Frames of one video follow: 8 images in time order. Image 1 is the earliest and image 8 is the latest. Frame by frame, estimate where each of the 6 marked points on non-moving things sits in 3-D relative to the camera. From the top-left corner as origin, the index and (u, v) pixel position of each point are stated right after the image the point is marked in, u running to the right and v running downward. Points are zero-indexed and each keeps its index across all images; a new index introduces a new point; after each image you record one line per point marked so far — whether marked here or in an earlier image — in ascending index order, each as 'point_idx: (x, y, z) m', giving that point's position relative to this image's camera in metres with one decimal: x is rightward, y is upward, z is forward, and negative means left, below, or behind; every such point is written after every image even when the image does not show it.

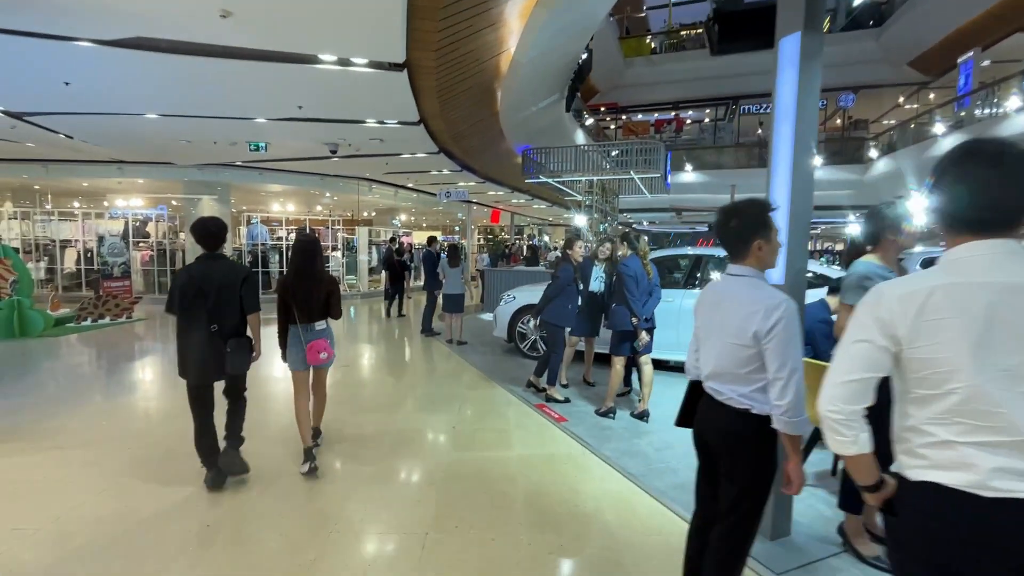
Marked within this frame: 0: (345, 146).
0: (-3.3, +2.8, +9.8) m
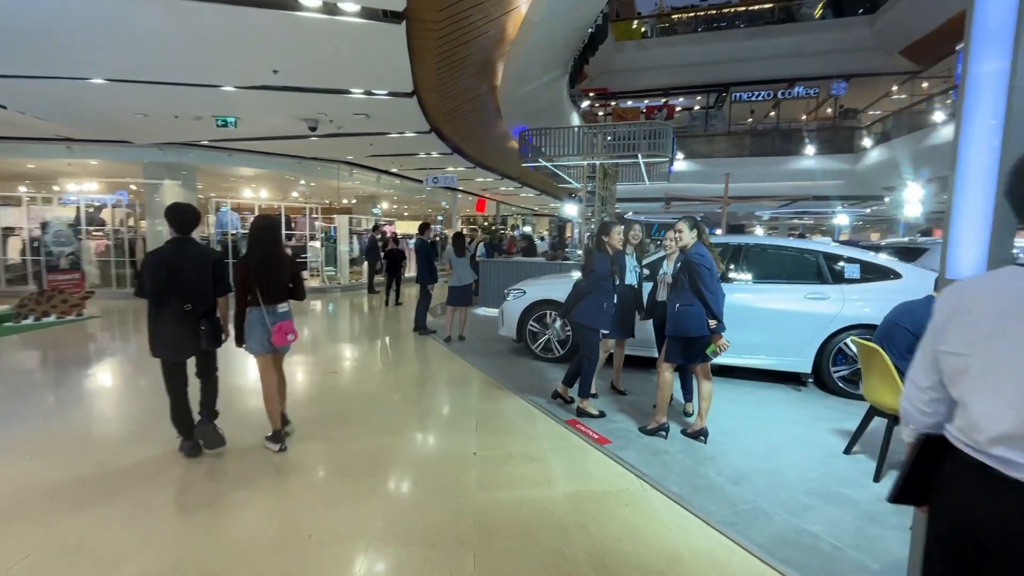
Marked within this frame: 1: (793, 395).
0: (-3.3, +3.0, +8.8) m
1: (+2.8, -1.0, +4.8) m
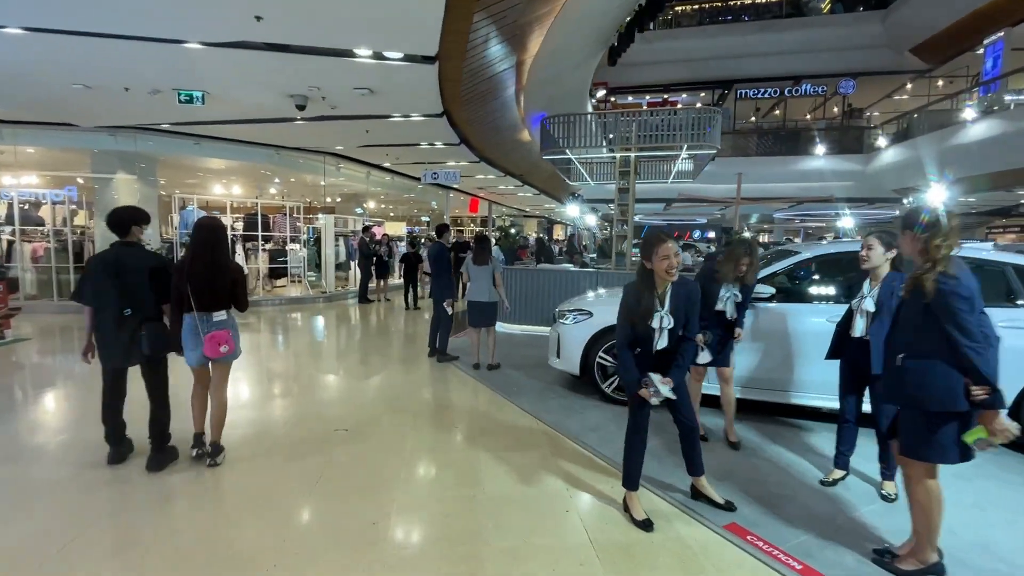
0: (-2.9, +2.7, +7.3) m
1: (+3.4, -1.2, +3.5) m
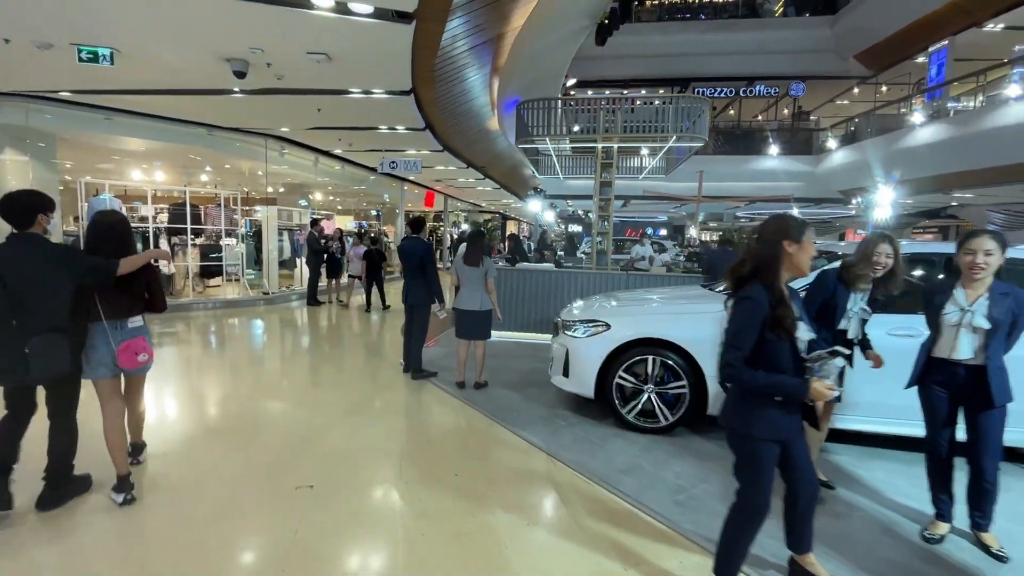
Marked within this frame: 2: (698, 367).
0: (-3.1, +2.7, +6.1) m
1: (+3.5, -1.3, +3.1) m
2: (+1.4, -0.6, +3.8) m
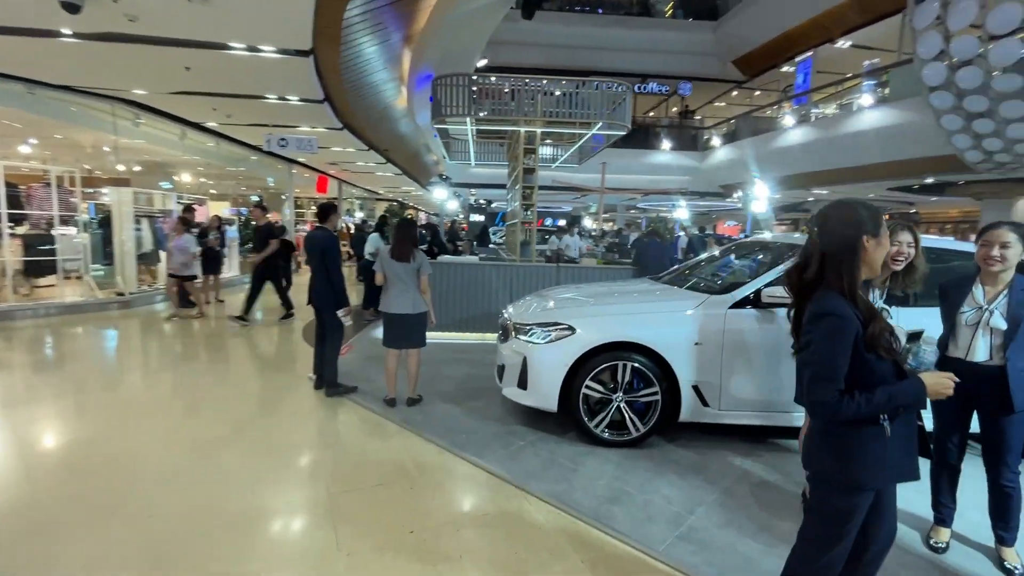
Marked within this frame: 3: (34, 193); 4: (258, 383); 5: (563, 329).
0: (-3.9, +2.7, +4.7) m
1: (+3.3, -1.2, +3.3) m
2: (+1.1, -0.6, +3.4) m
3: (-8.4, +1.6, +8.6) m
4: (-2.8, -1.1, +5.5) m
5: (+0.4, -0.3, +3.5) m
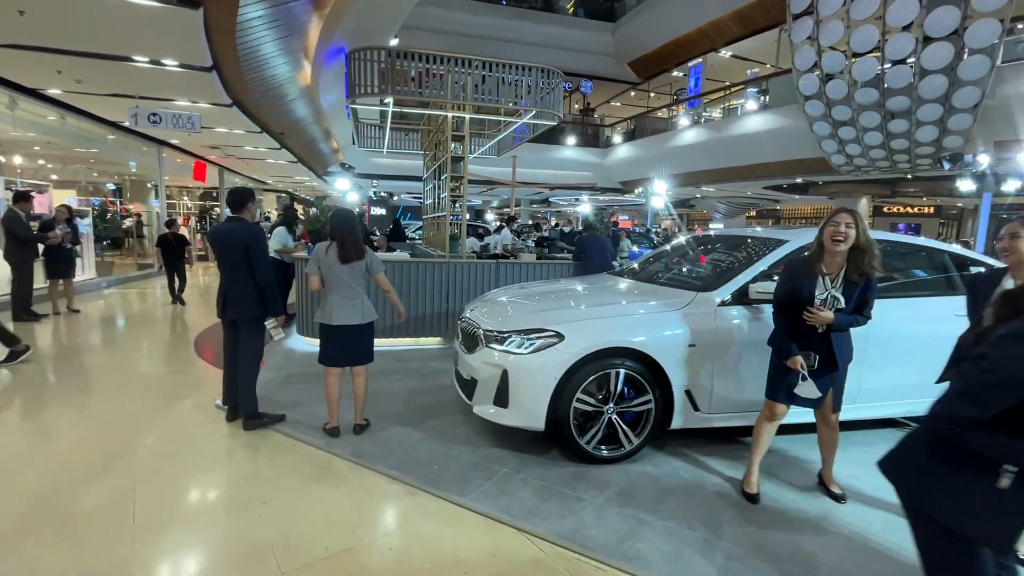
0: (-4.3, +2.6, +3.3) m
1: (+3.2, -1.1, +3.5) m
2: (+1.0, -0.6, +3.2) m
3: (-9.5, +1.5, +6.3) m
4: (-3.3, -1.1, +4.4) m
5: (+0.2, -0.3, +3.1) m
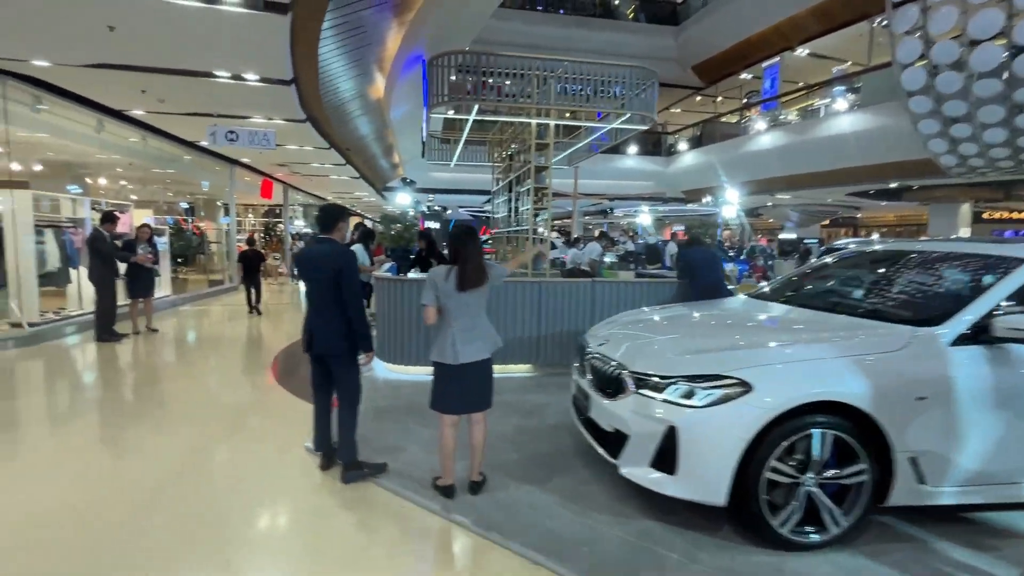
0: (-3.4, +2.4, +3.1) m
1: (+4.0, -1.3, +2.5) m
2: (+1.8, -0.7, +2.4) m
3: (-8.3, +1.2, +6.5) m
4: (-2.3, -1.4, +4.0) m
5: (+1.1, -0.5, +2.4) m
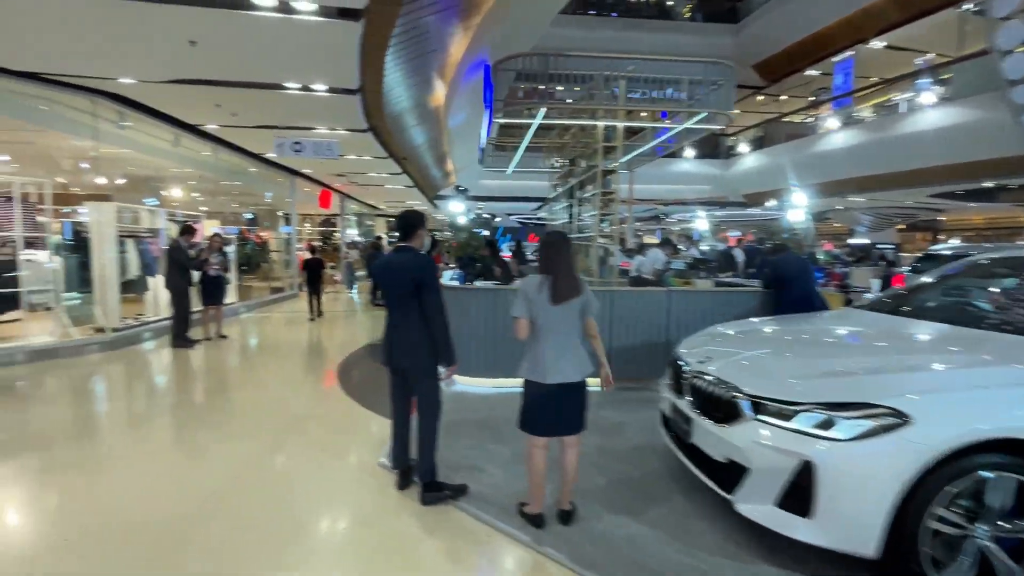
0: (-2.9, +2.3, +3.2) m
1: (+4.5, -1.4, +1.9) m
2: (+2.3, -0.8, +2.0) m
3: (-7.5, +1.1, +7.0) m
4: (-1.7, -1.4, +3.9) m
5: (+1.5, -0.5, +2.0) m
